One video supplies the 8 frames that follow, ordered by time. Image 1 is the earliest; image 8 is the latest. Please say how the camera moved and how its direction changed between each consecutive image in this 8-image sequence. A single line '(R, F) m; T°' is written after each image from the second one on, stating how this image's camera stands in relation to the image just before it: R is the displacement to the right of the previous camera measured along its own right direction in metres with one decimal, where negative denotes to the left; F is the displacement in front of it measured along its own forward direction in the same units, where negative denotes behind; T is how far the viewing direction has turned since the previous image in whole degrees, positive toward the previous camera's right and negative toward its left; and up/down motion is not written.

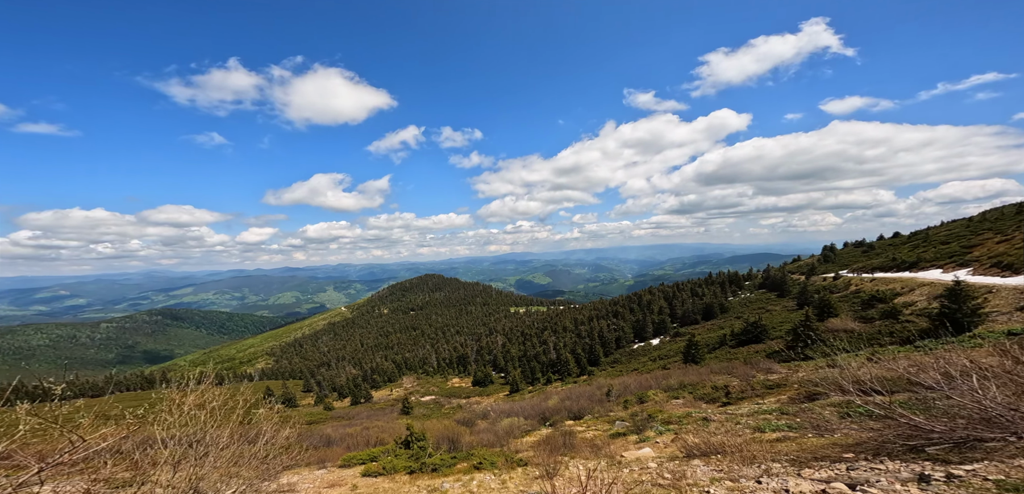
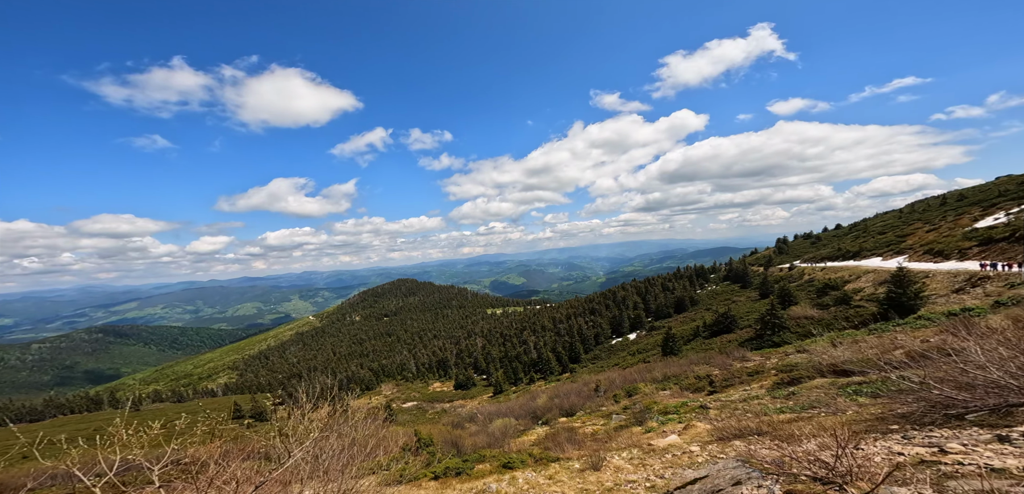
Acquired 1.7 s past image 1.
(+0.4, -0.1) m; +4°
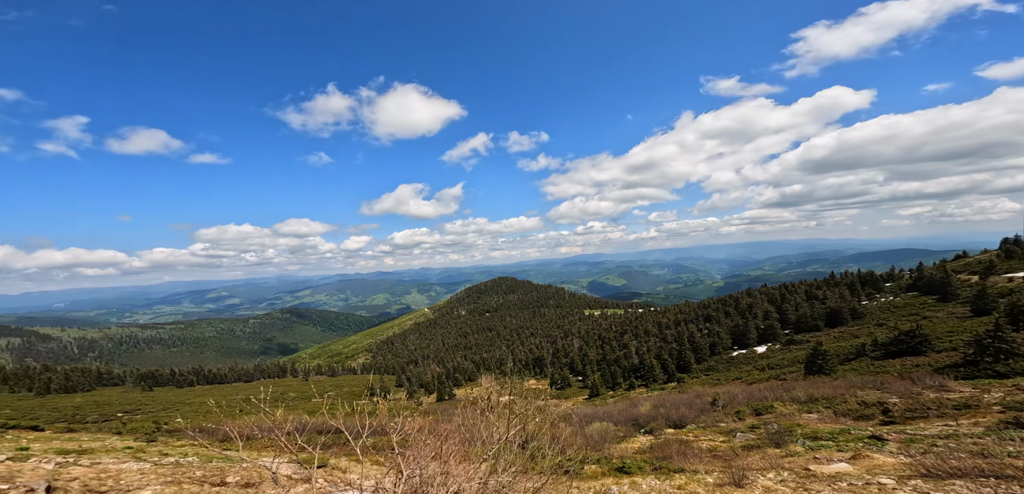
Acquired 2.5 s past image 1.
(-1.8, +1.2) m; -14°
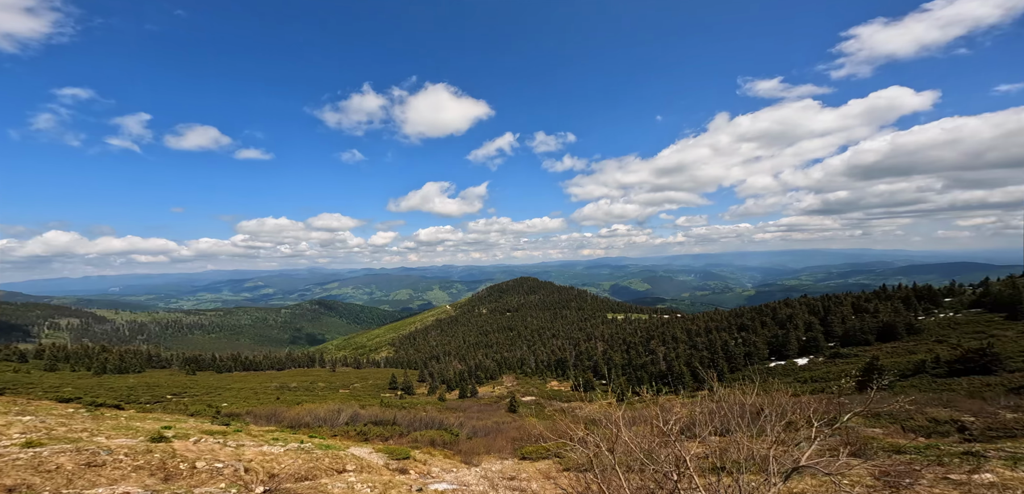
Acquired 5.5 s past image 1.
(-0.3, +1.1) m; -3°
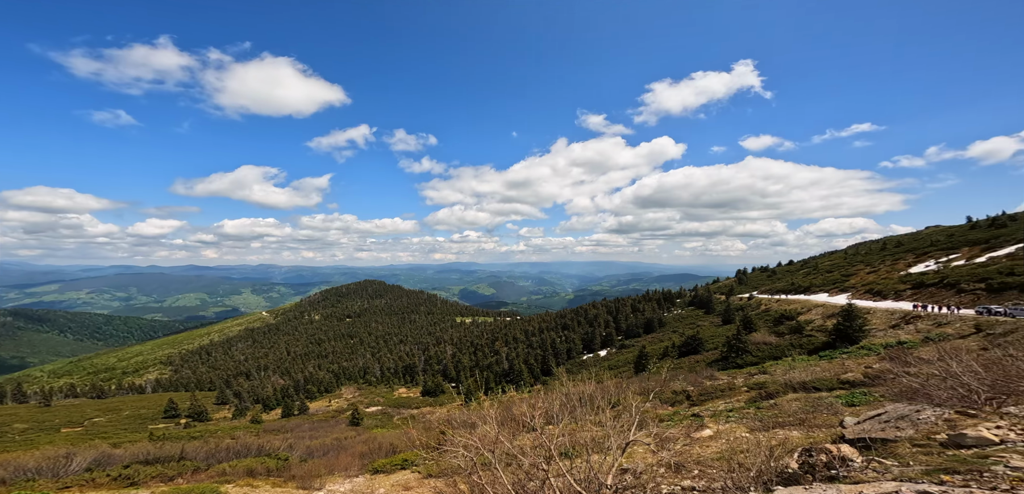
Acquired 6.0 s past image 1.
(+1.7, -3.2) m; +20°
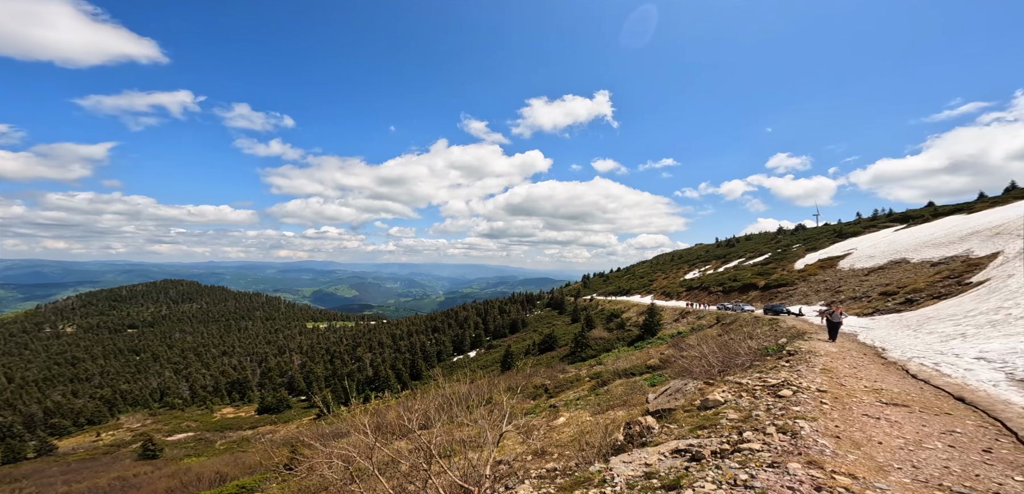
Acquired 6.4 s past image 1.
(+0.5, -1.3) m; +16°
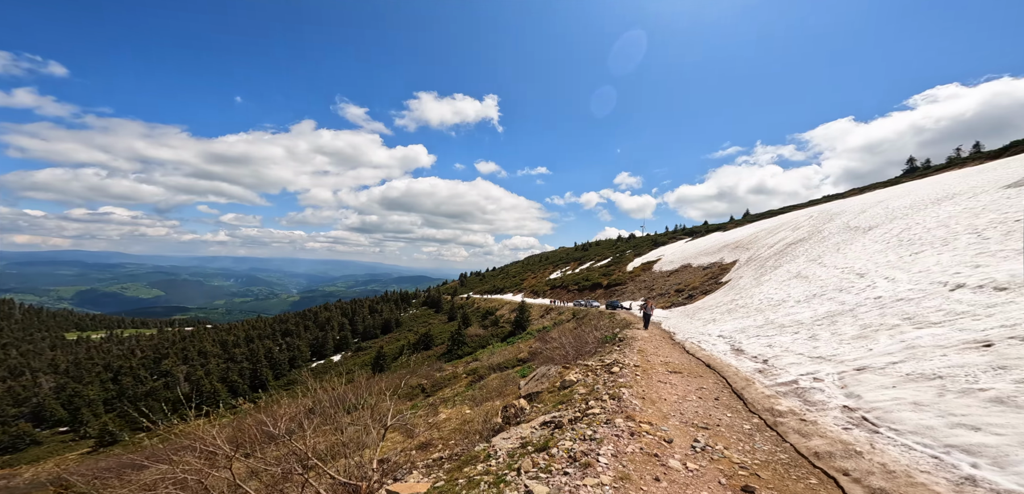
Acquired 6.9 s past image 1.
(+0.2, -0.5) m; +15°
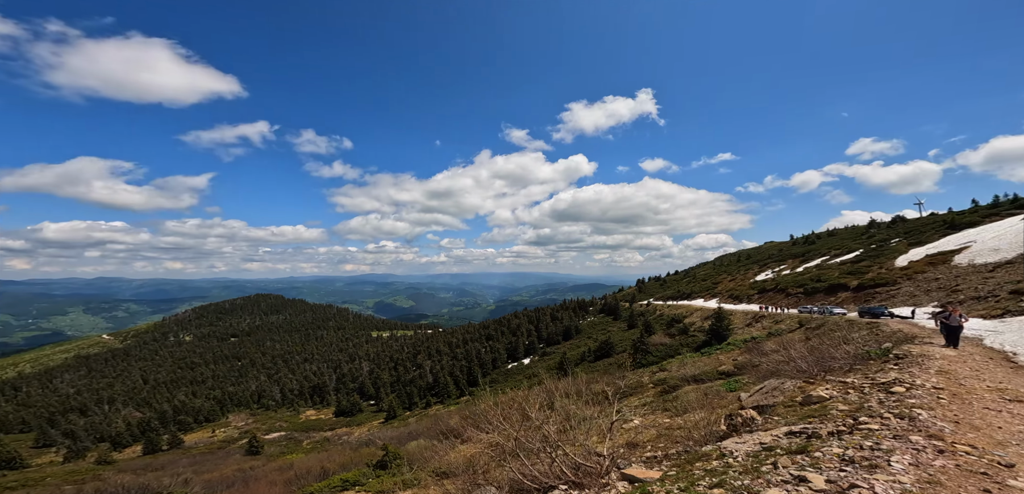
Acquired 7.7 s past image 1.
(-0.7, +0.6) m; -21°
